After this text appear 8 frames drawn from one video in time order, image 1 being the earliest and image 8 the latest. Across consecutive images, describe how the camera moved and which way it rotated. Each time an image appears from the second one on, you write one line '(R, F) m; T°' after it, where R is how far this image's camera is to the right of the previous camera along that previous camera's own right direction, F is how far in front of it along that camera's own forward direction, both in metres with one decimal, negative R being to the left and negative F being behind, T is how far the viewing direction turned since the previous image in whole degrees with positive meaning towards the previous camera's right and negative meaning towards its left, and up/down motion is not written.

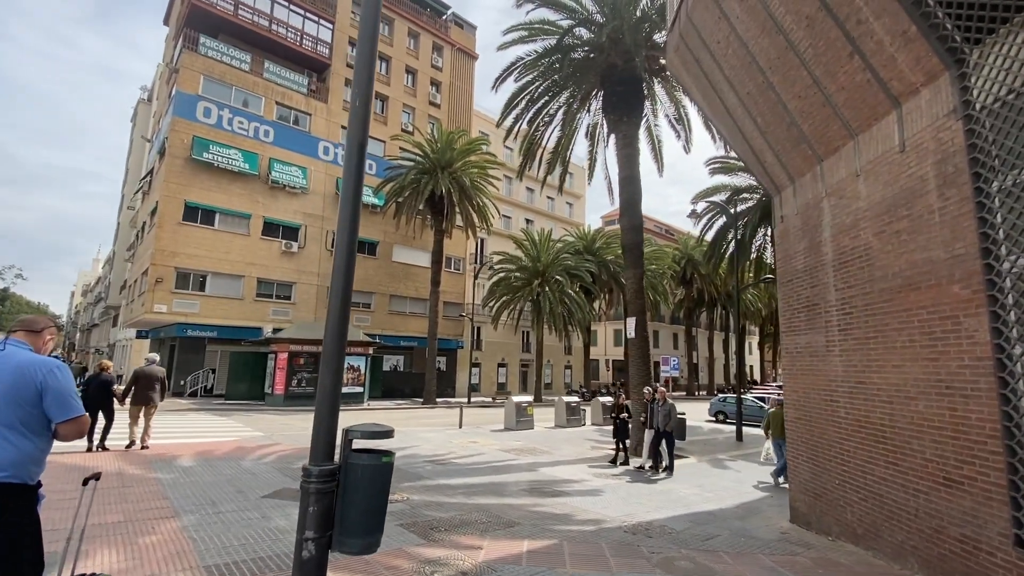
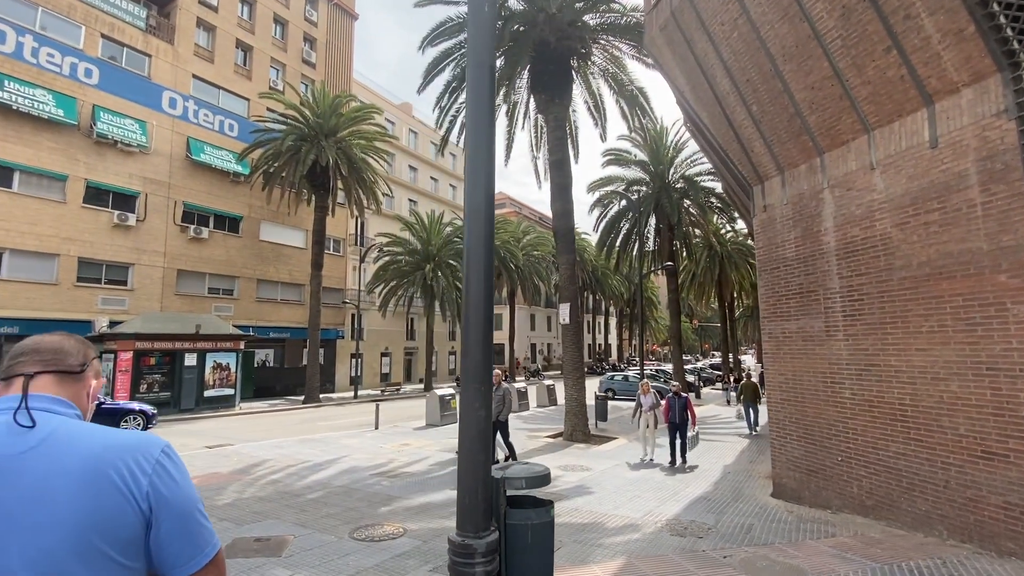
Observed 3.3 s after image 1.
(-2.2, +1.3) m; +17°
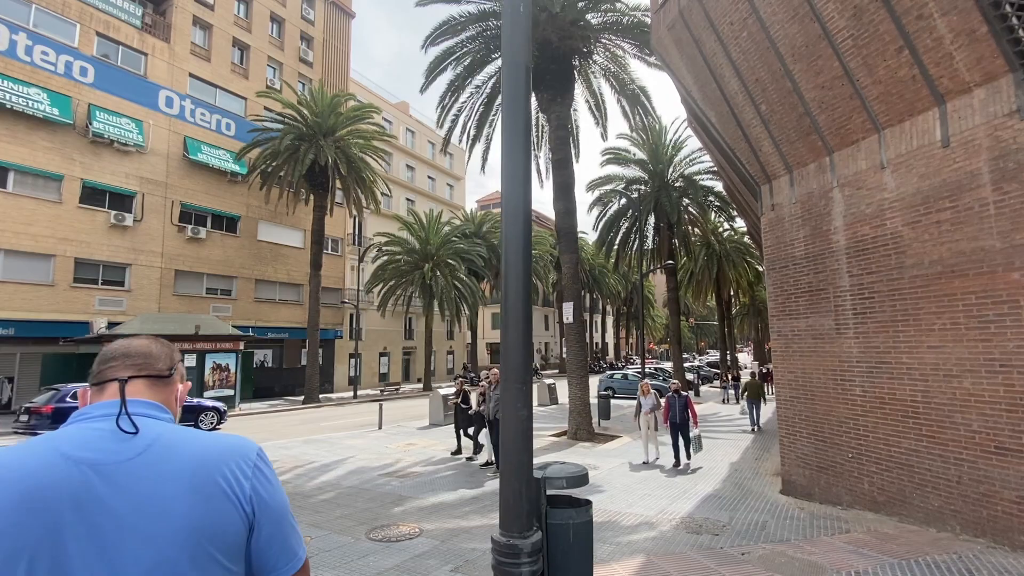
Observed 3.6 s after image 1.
(-0.3, 0.0) m; +1°
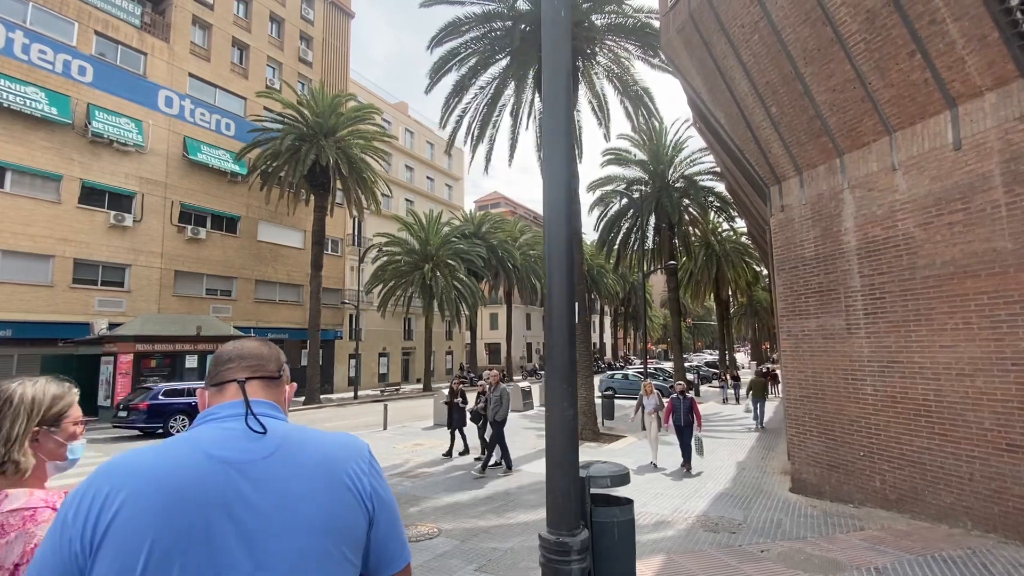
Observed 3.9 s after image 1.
(-0.3, 0.0) m; +1°
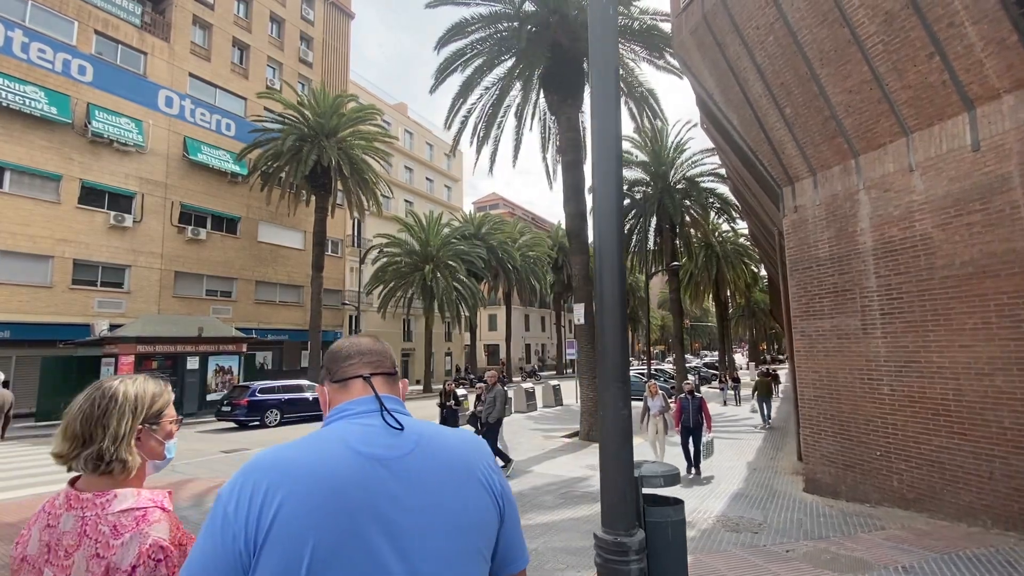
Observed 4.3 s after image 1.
(-0.3, 0.0) m; +1°
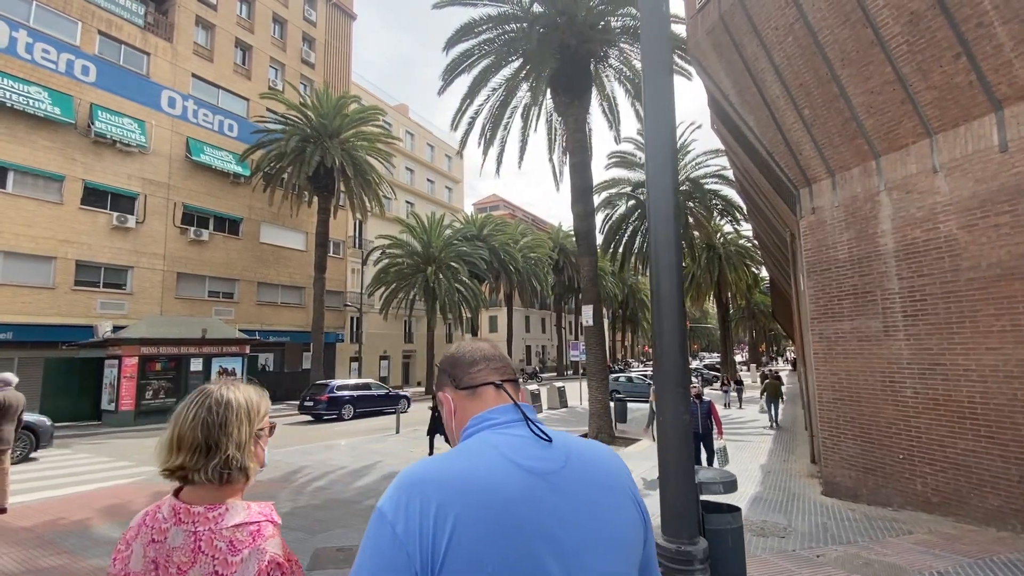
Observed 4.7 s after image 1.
(-0.3, +0.1) m; 0°
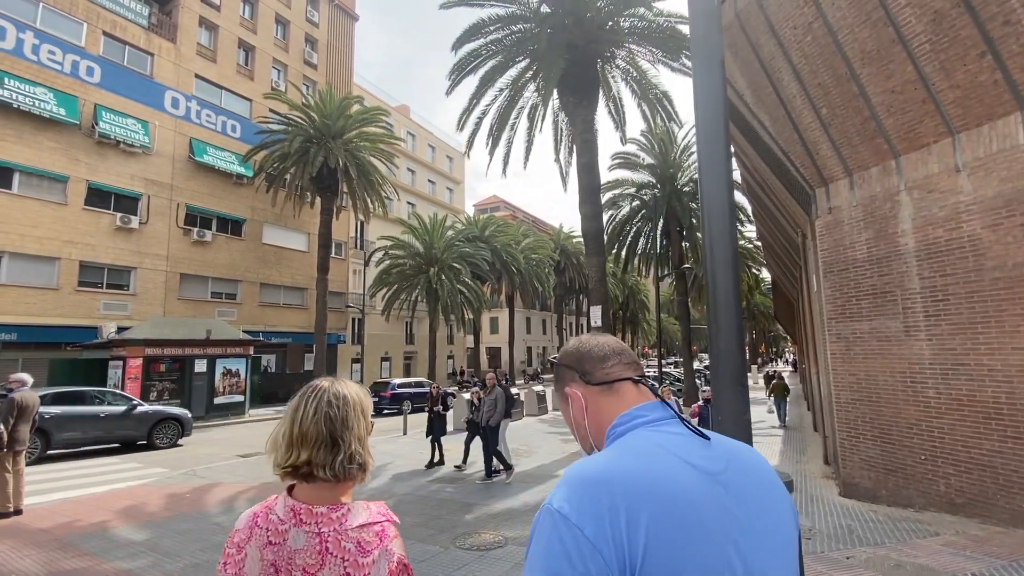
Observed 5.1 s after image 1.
(-0.3, +0.1) m; 0°
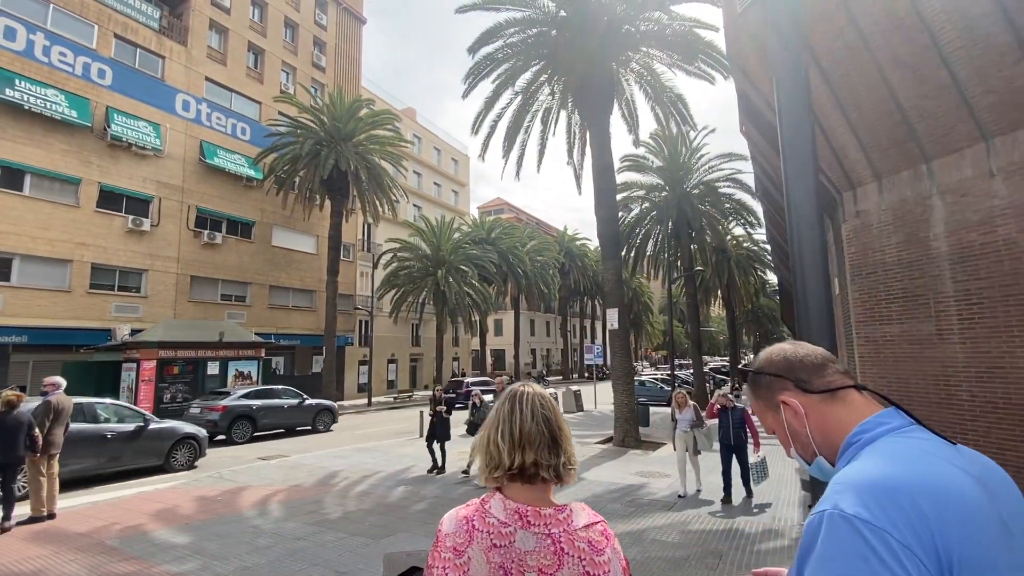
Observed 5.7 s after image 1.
(-0.5, 0.0) m; 0°
